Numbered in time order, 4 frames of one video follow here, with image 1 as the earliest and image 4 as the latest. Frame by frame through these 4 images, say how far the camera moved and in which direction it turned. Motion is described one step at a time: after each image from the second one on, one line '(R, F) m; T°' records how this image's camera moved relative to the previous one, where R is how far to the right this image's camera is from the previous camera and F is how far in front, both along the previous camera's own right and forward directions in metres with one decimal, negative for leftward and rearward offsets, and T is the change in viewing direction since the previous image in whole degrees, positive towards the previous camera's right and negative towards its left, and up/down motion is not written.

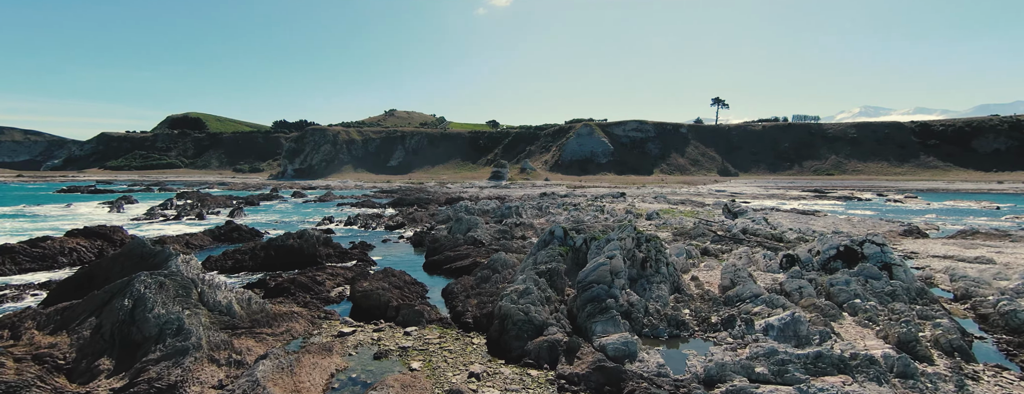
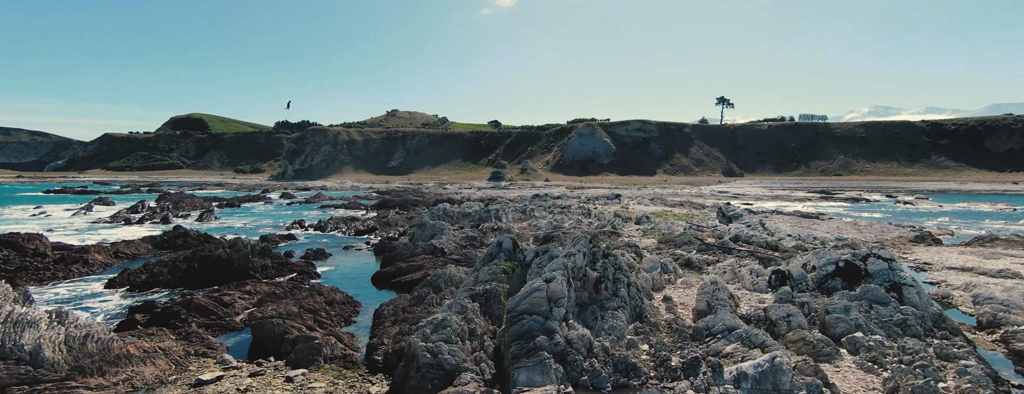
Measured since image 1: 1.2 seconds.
(+1.6, +1.9) m; -1°
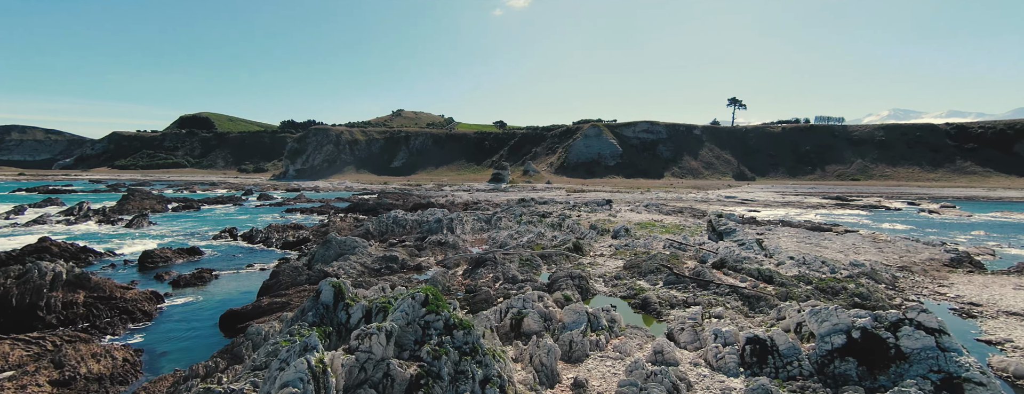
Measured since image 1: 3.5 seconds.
(+3.0, +4.0) m; -1°
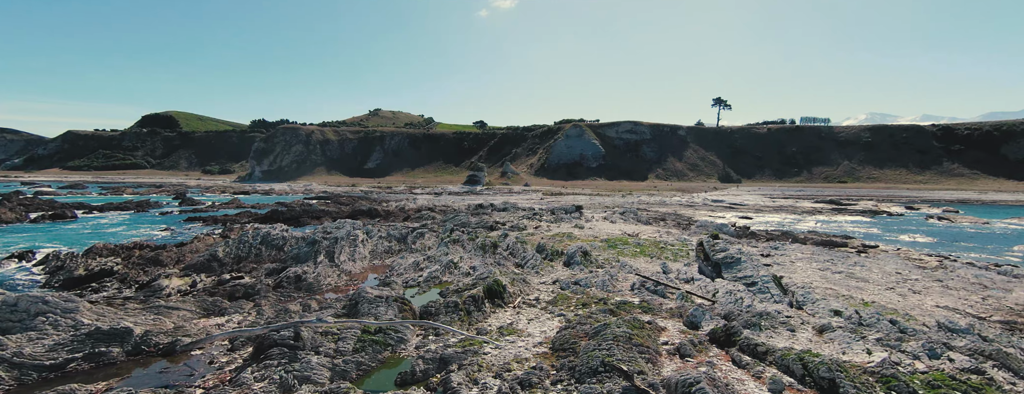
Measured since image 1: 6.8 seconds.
(+3.0, +7.3) m; +2°
